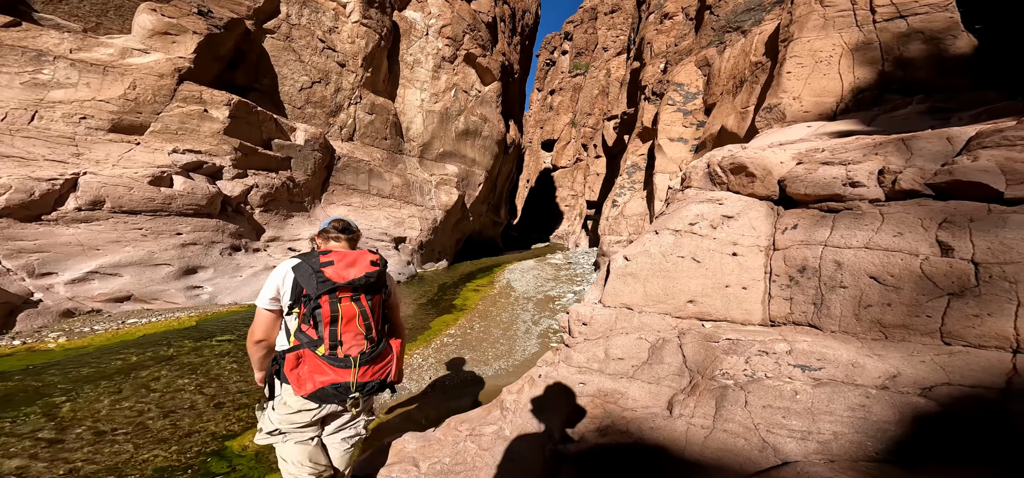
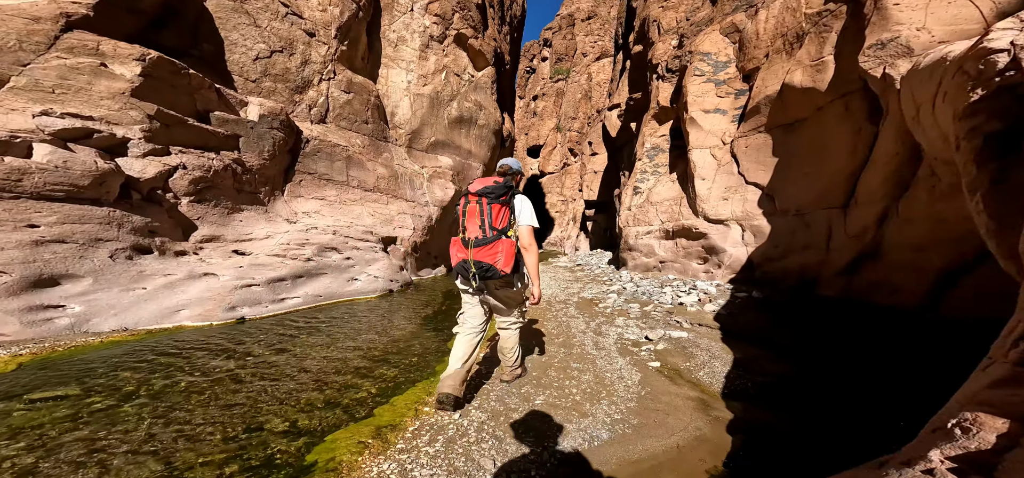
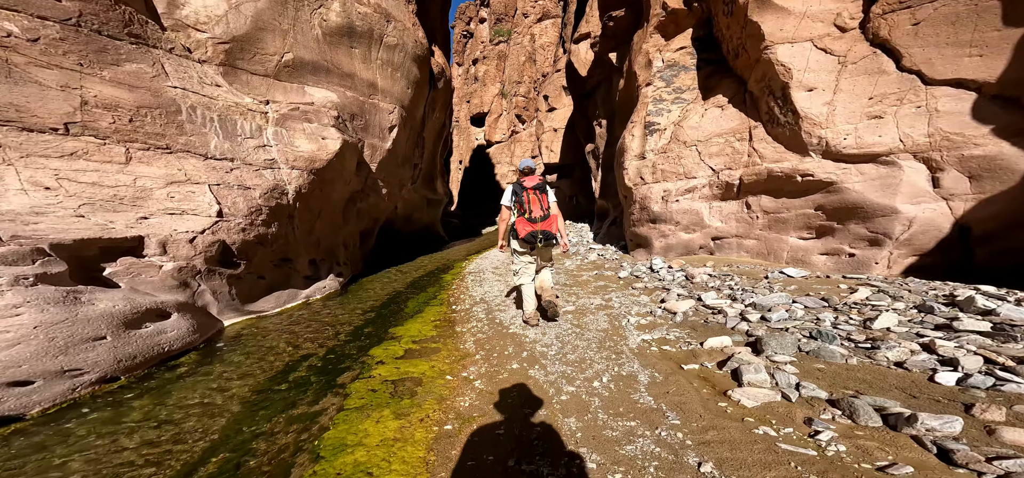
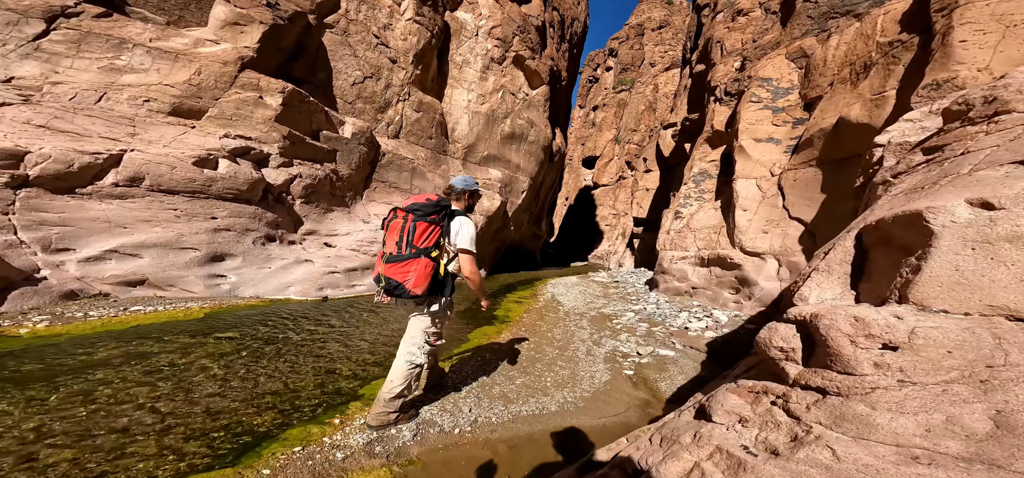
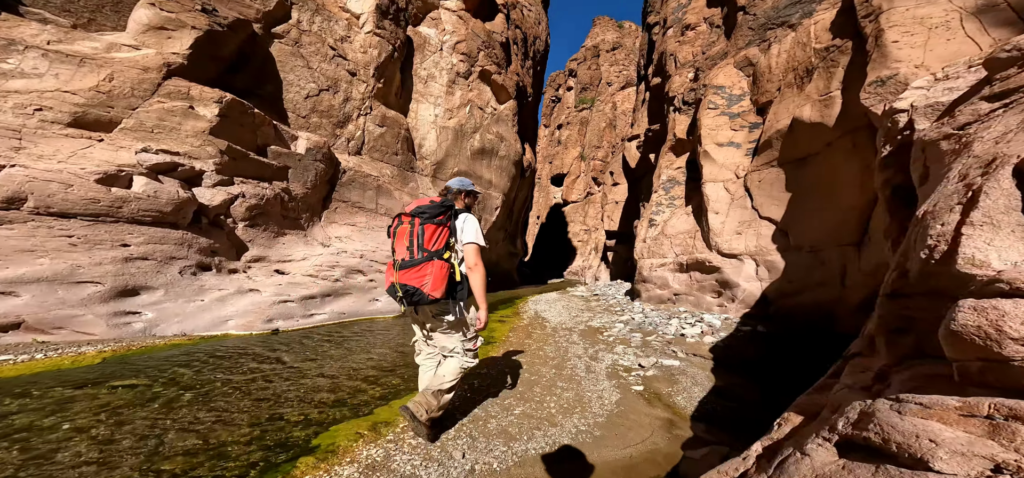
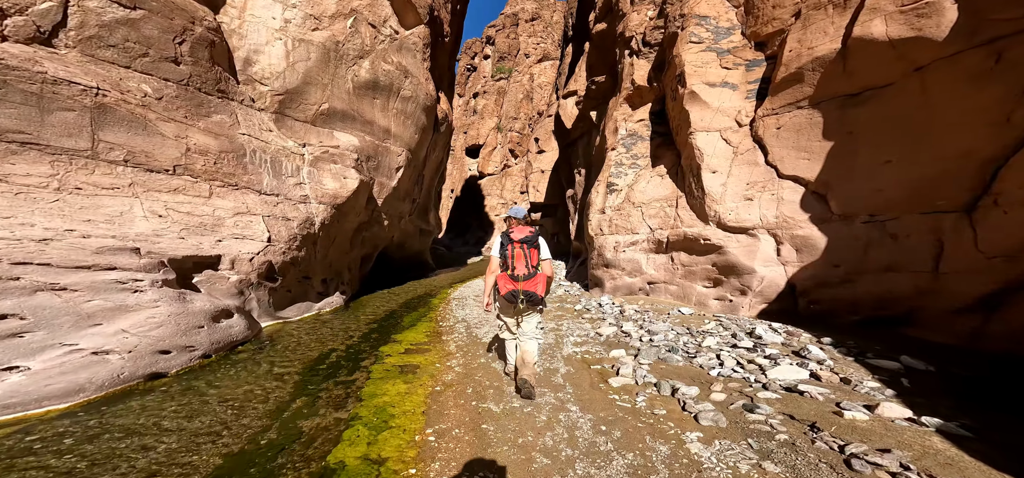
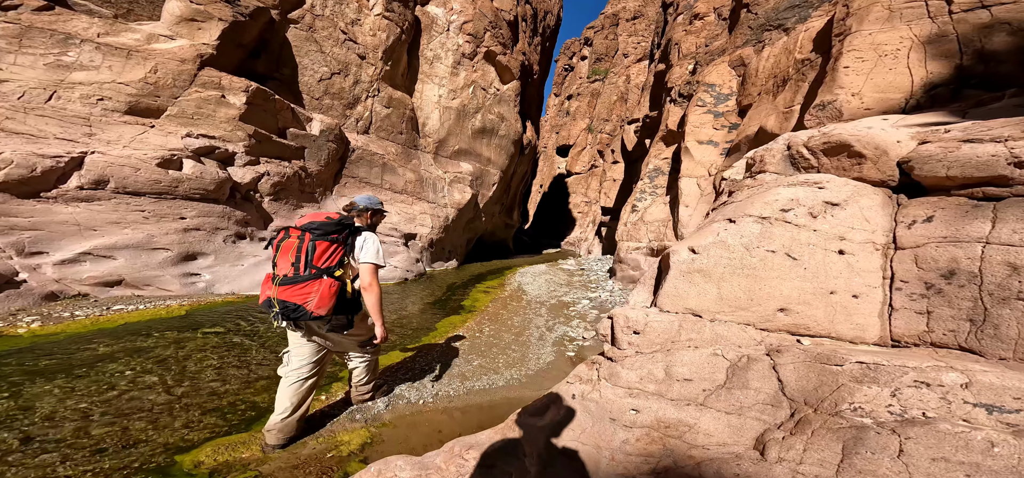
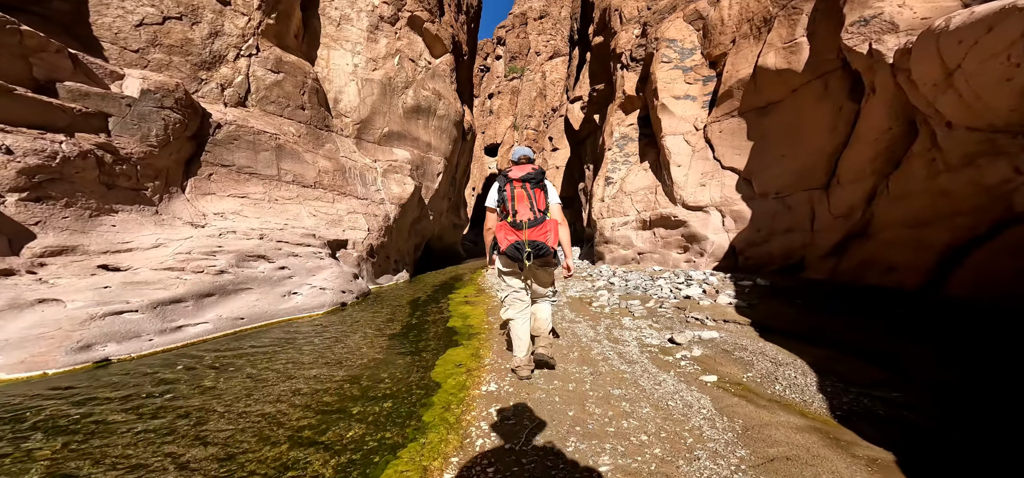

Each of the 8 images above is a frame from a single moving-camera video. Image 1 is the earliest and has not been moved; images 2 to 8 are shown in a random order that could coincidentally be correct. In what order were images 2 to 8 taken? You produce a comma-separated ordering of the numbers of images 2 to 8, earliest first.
7, 4, 5, 2, 8, 6, 3
